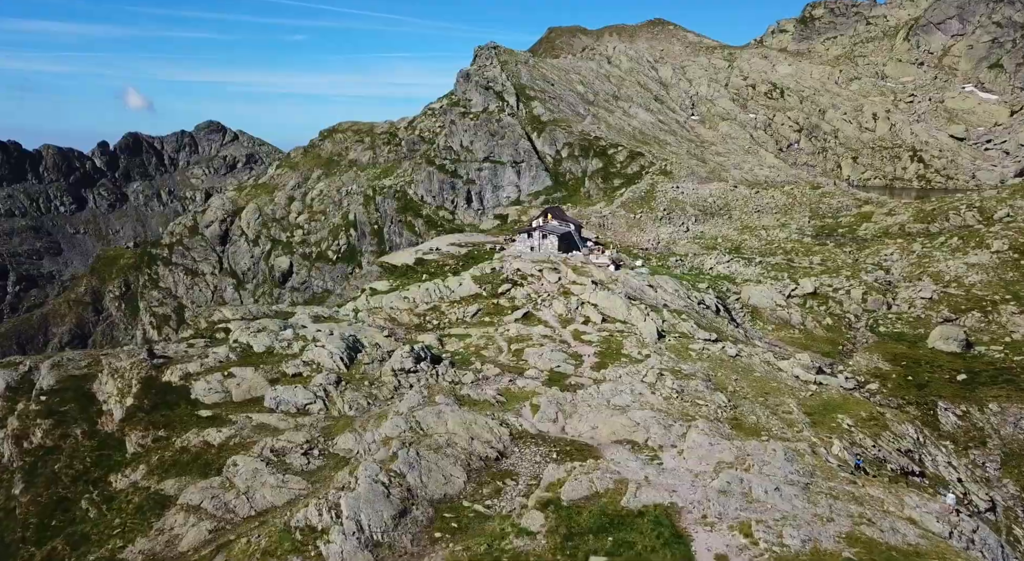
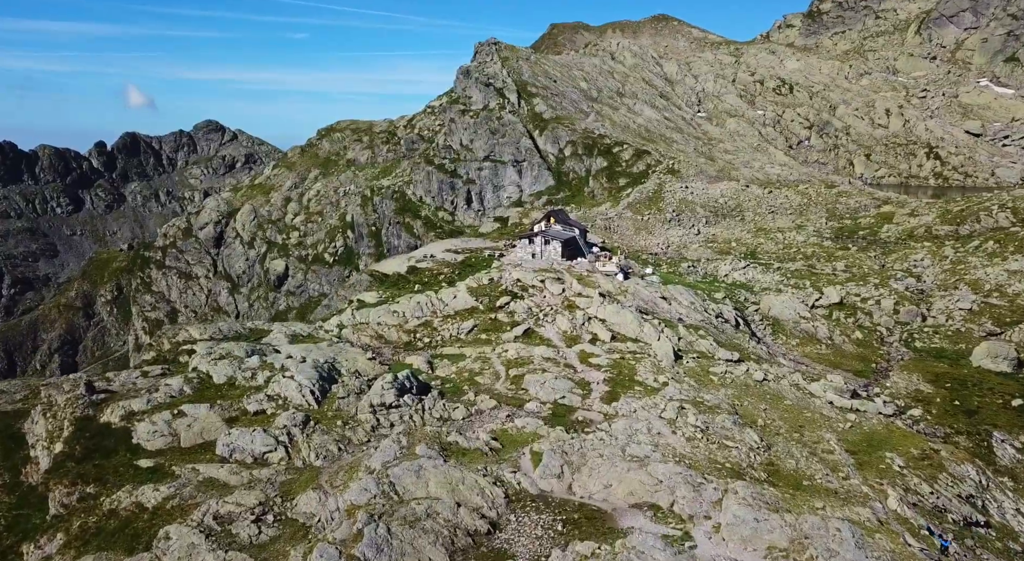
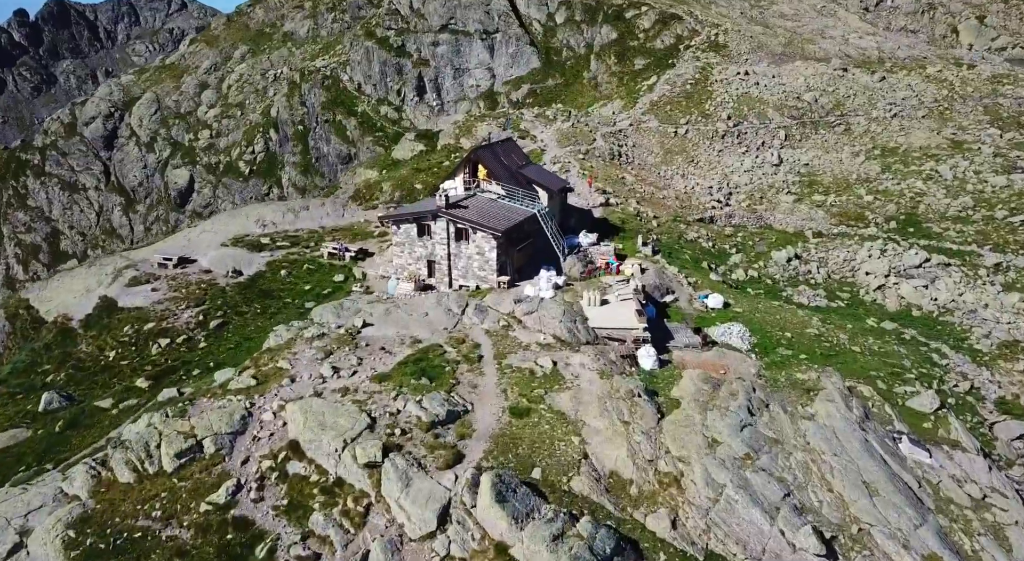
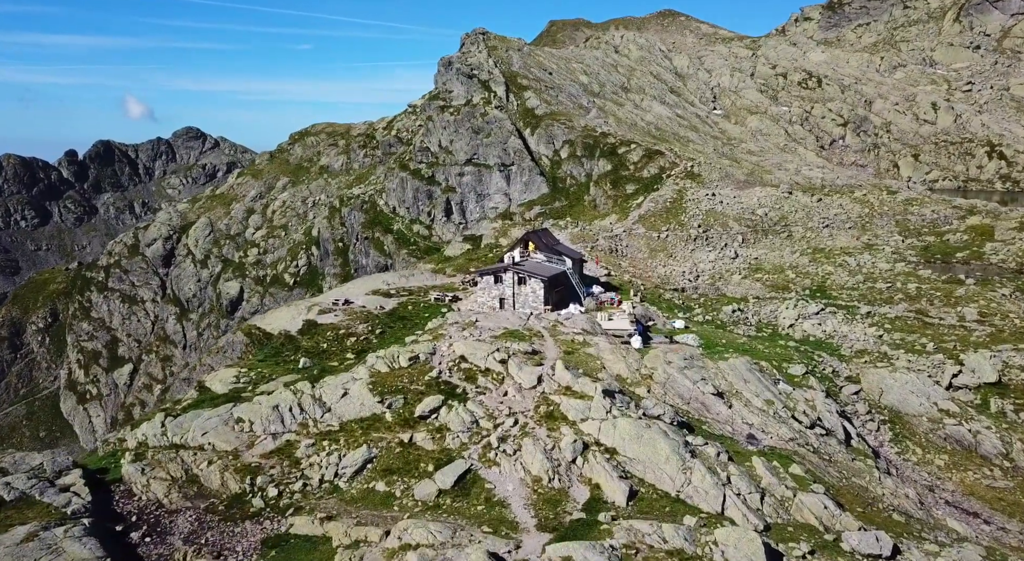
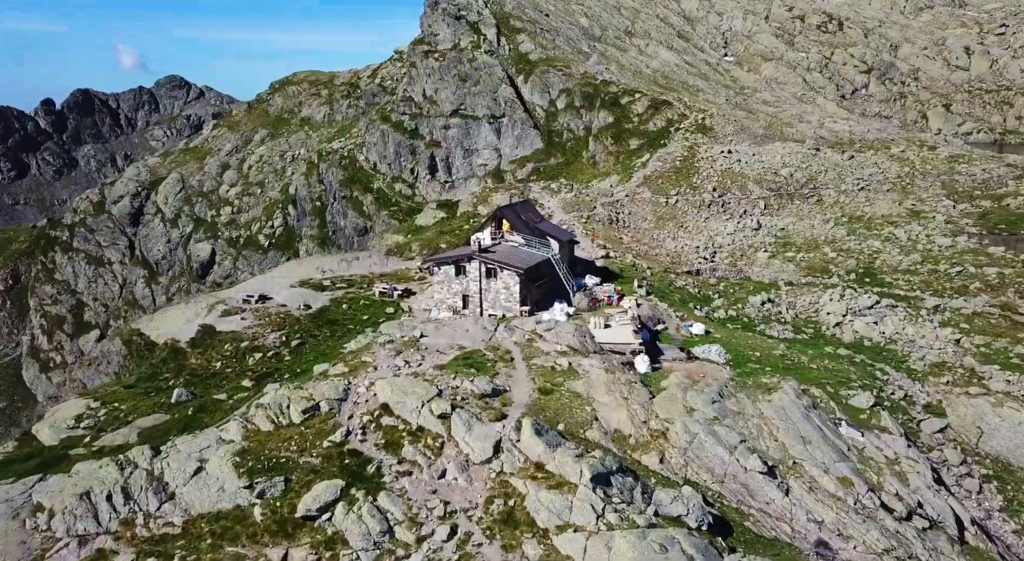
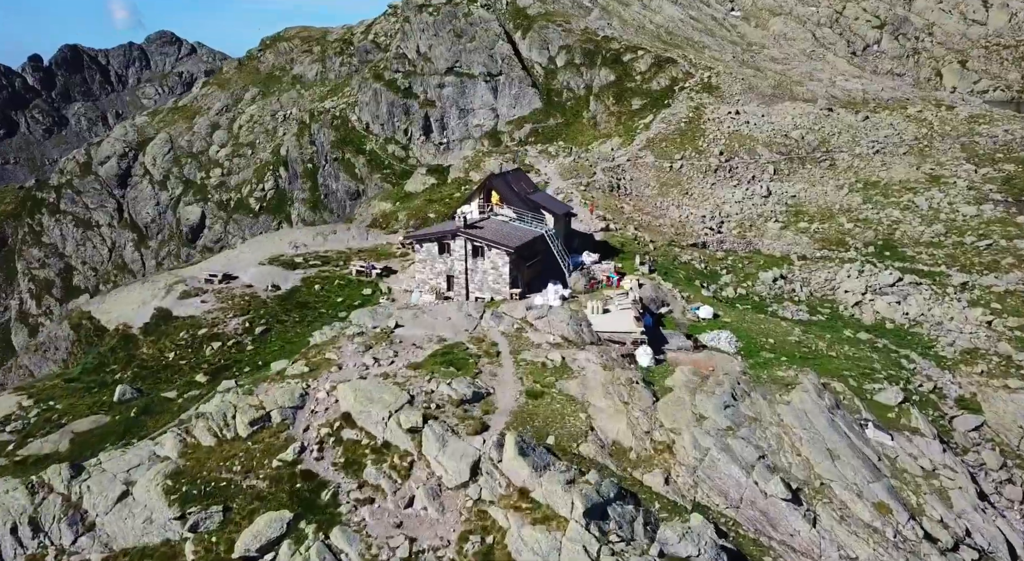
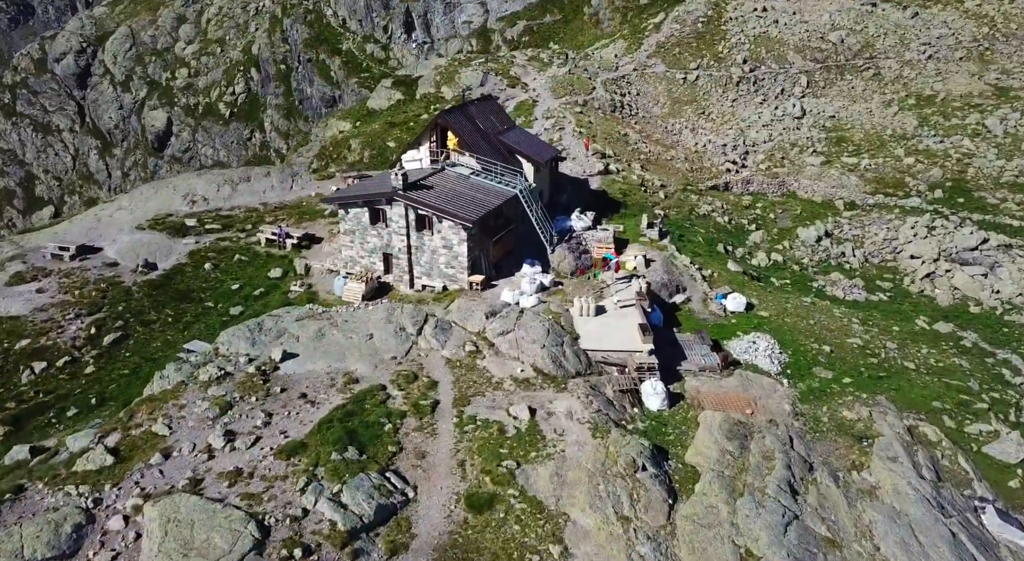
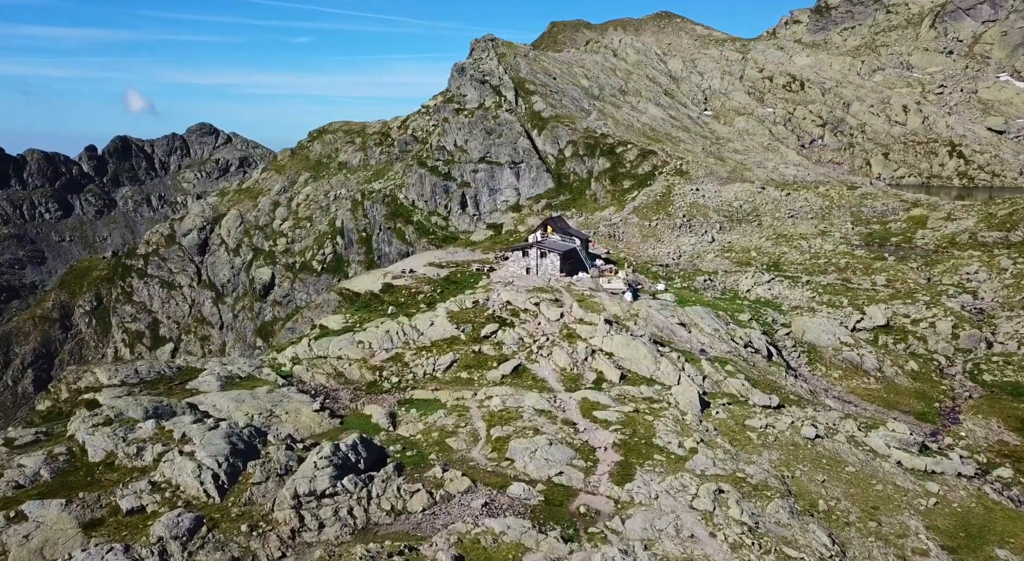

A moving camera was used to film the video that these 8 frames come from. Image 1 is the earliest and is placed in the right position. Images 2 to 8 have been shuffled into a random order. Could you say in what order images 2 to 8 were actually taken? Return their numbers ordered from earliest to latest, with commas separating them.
2, 8, 4, 5, 6, 3, 7
